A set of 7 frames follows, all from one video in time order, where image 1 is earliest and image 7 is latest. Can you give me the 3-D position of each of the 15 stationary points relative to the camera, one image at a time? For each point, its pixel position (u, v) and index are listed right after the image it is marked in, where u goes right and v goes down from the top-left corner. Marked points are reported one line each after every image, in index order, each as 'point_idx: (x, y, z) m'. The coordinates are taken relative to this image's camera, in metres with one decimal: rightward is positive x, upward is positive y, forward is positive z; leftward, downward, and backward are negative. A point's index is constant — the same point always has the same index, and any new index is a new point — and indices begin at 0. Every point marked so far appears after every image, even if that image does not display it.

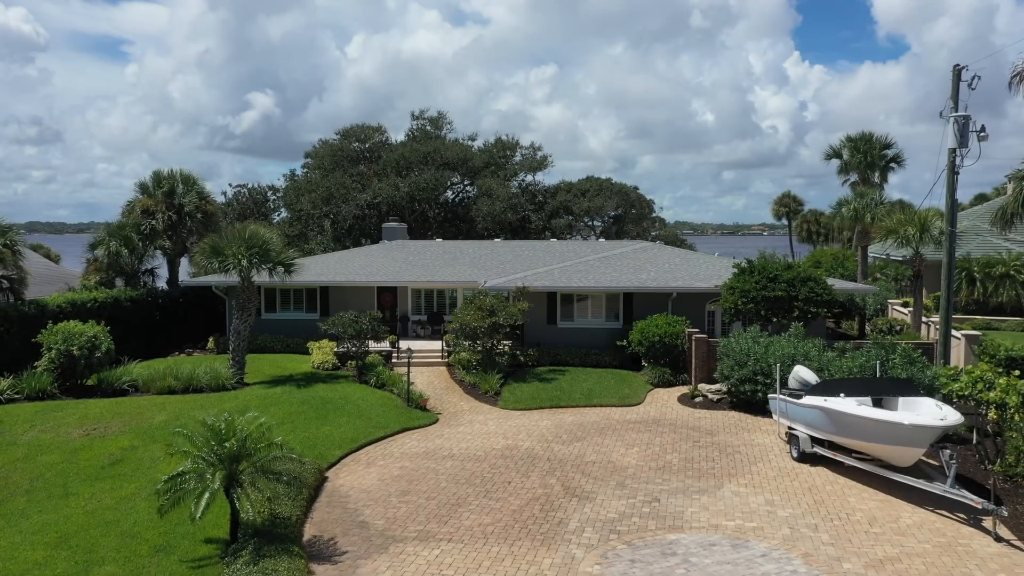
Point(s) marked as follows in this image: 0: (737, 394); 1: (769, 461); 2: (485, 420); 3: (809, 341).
0: (+5.6, -2.6, +19.9) m
1: (+5.1, -3.4, +15.9) m
2: (-0.6, -3.2, +19.3) m
3: (+7.2, -1.3, +19.5) m
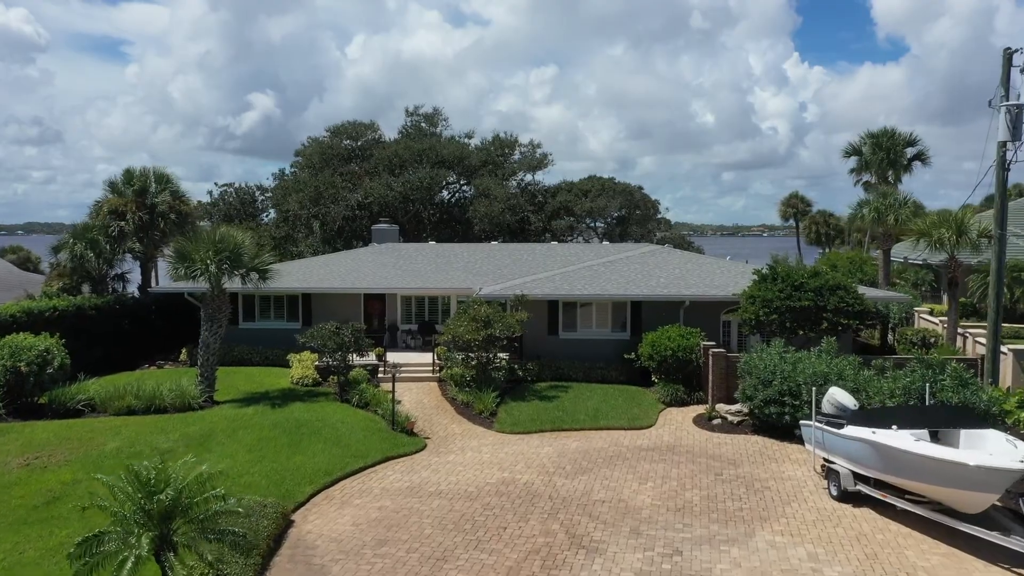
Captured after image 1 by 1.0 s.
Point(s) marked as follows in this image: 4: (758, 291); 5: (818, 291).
0: (+5.5, -2.8, +17.7) m
1: (+5.0, -3.6, +13.8) m
2: (-0.7, -3.4, +17.2) m
3: (+7.2, -1.5, +17.4) m
4: (+6.1, -0.1, +20.1) m
5: (+7.4, -0.1, +19.3) m
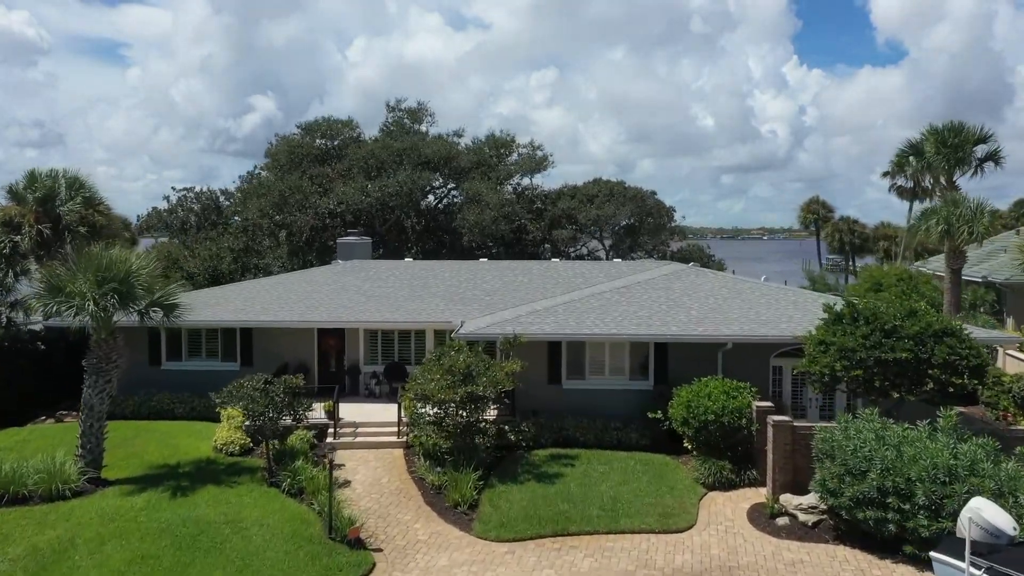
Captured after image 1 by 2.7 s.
0: (+5.3, -3.6, +12.5) m
1: (+4.8, -4.4, +8.6) m
2: (-0.9, -4.2, +12.0) m
3: (+6.9, -2.3, +12.2) m
4: (+5.9, -0.9, +14.9) m
5: (+7.1, -0.9, +14.1) m
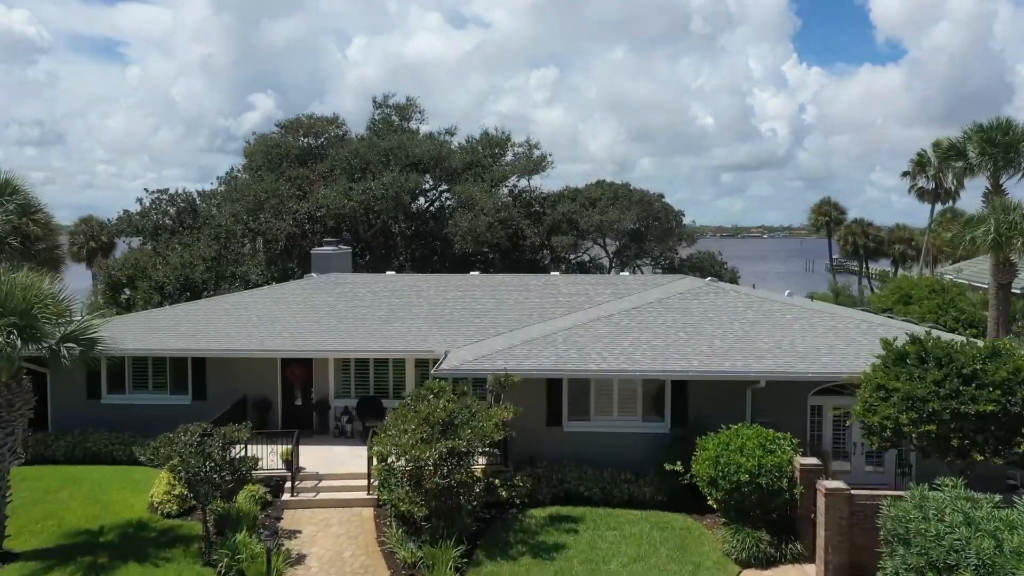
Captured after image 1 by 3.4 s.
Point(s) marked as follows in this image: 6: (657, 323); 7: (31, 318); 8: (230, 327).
0: (+5.1, -4.1, +9.8) m
1: (+4.6, -4.9, +5.8) m
2: (-1.1, -4.7, +9.2) m
3: (+6.8, -2.8, +9.4) m
4: (+5.8, -1.4, +12.1) m
5: (+7.0, -1.4, +11.4) m
6: (+3.1, -0.7, +17.0) m
7: (-7.4, -0.4, +12.4) m
8: (-6.4, -0.8, +18.1) m
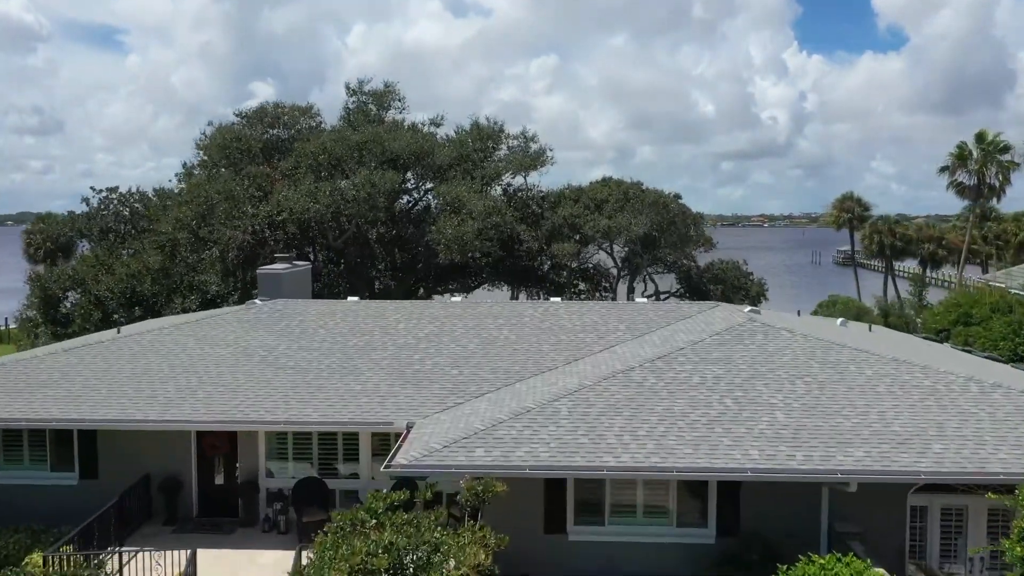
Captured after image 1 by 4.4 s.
0: (+4.9, -5.0, +5.5) m
1: (+4.4, -5.8, +1.5) m
2: (-1.3, -5.6, +4.9) m
3: (+6.6, -3.7, +5.1) m
4: (+5.5, -2.2, +7.8) m
5: (+6.8, -2.2, +7.0) m
6: (+2.9, -1.5, +12.7) m
7: (-7.6, -1.3, +8.1) m
8: (-6.6, -1.6, +13.8) m
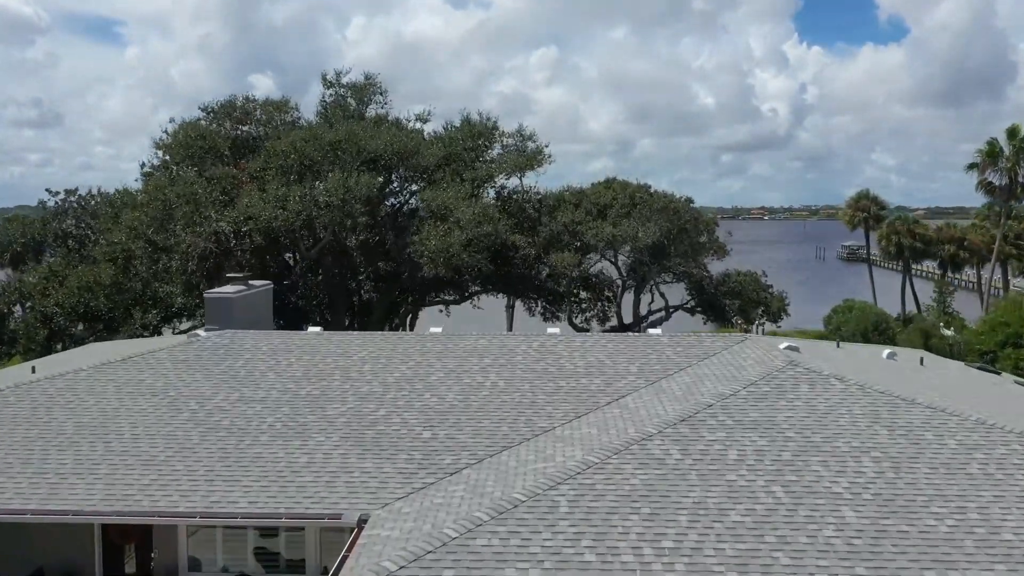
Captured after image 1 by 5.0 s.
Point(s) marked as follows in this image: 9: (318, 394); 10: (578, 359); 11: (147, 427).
0: (+4.7, -5.7, +2.7) m
1: (+4.2, -6.6, -1.3) m
2: (-1.5, -6.2, +2.1) m
3: (+6.4, -4.4, +2.3) m
4: (+5.4, -2.9, +4.9) m
5: (+6.6, -2.9, +4.2) m
6: (+2.7, -2.1, +9.8) m
7: (-7.8, -1.9, +5.2) m
8: (-6.8, -2.2, +10.9) m
9: (-3.1, -1.7, +12.9) m
10: (+1.2, -1.2, +14.2) m
11: (-5.4, -2.0, +11.9) m
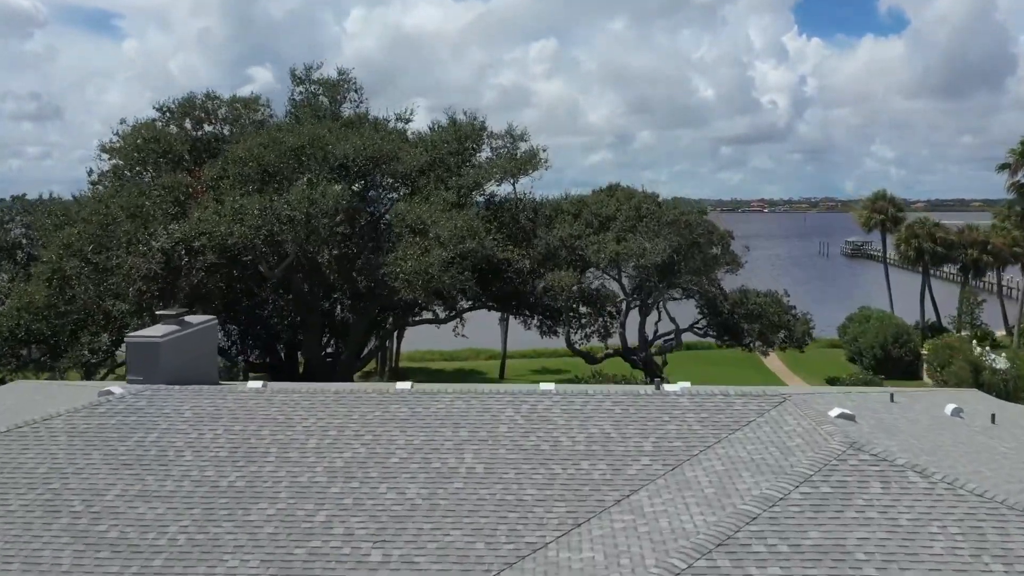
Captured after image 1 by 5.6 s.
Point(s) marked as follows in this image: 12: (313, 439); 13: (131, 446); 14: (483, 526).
0: (+4.5, -6.5, -0.2) m
1: (+4.0, -7.4, -4.1) m
2: (-1.7, -7.1, -0.7) m
3: (+6.1, -5.2, -0.6) m
4: (+5.1, -3.7, +2.1) m
5: (+6.3, -3.7, +1.3) m
6: (+2.4, -2.9, +6.9) m
7: (-8.0, -2.8, +2.3) m
8: (-7.0, -3.0, +8.0) m
9: (-3.4, -2.4, +10.0) m
10: (+0.9, -2.0, +11.3) m
11: (-5.6, -2.8, +9.0) m
12: (-2.8, -2.1, +11.2) m
13: (-5.3, -2.1, +11.1) m
14: (-0.4, -2.7, +9.2) m
